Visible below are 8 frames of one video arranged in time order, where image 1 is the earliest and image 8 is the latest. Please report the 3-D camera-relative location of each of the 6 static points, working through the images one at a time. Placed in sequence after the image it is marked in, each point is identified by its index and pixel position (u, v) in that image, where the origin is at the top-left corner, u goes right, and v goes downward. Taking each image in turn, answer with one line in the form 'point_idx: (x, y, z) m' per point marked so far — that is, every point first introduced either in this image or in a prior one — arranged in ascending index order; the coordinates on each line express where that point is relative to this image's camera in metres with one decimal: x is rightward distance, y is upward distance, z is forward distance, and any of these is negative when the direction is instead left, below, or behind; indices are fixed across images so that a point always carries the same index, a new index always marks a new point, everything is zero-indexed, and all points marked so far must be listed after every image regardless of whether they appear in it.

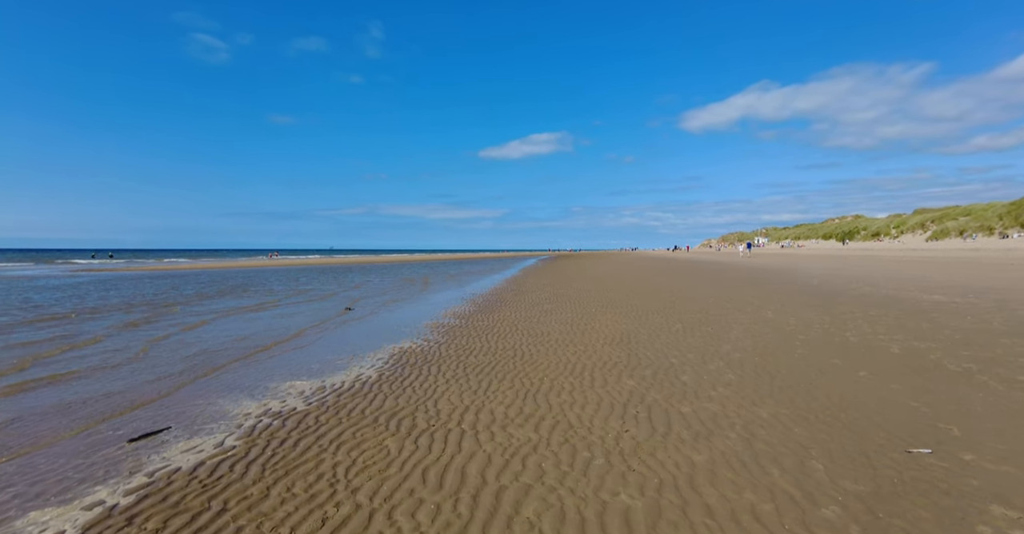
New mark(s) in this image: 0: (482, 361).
0: (-0.7, -2.2, +9.7) m
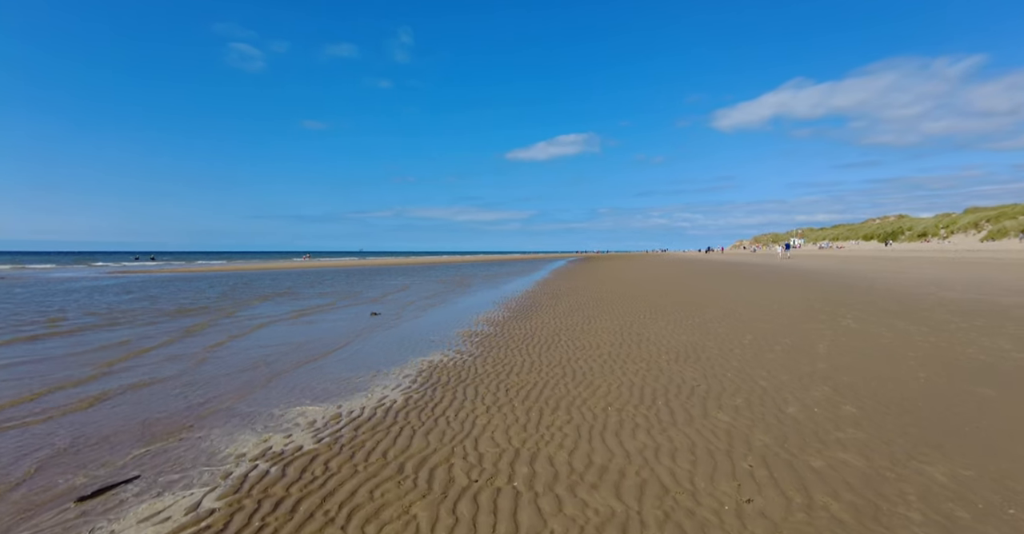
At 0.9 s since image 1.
0: (+0.3, -2.2, +8.2) m
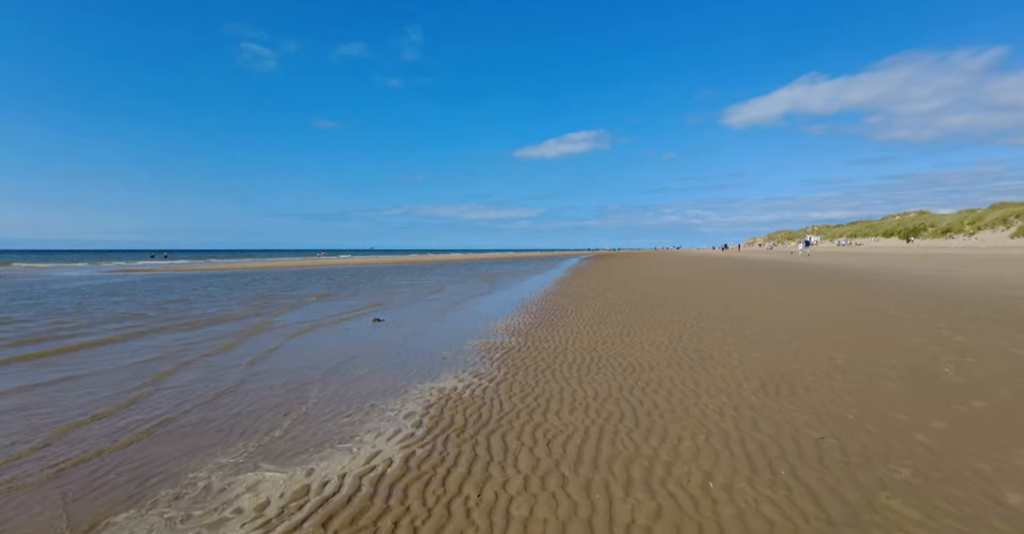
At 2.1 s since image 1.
0: (+0.8, -2.2, +6.0) m
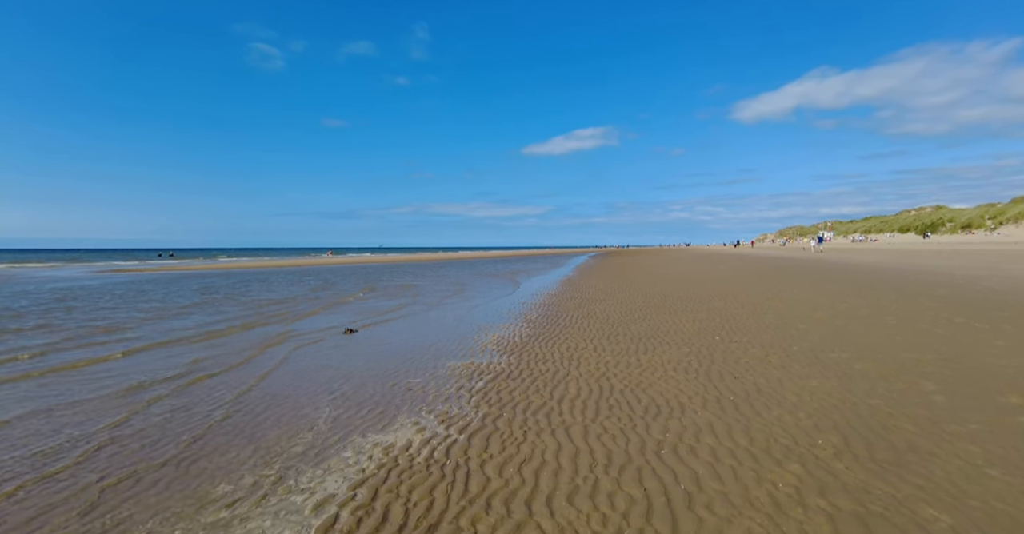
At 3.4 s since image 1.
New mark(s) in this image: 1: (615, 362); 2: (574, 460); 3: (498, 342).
0: (+0.5, -2.3, +3.8) m
1: (+2.4, -2.2, +9.8) m
2: (+0.7, -2.3, +5.0) m
3: (-0.4, -2.1, +12.1) m
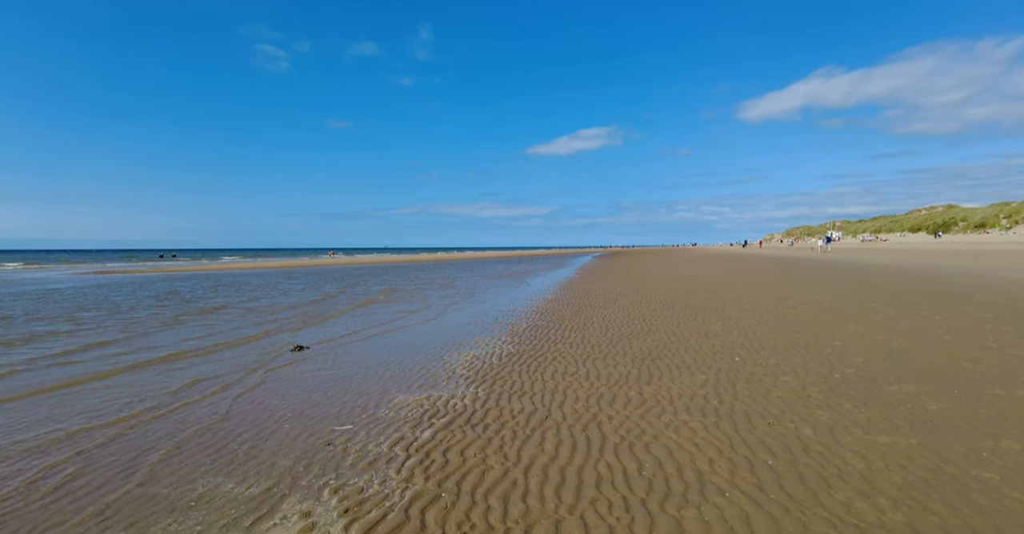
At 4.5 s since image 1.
0: (-0.1, -2.4, +1.8) m
1: (+1.8, -2.3, +7.8) m
2: (+0.1, -2.4, +2.9) m
3: (-0.9, -2.3, +10.1) m
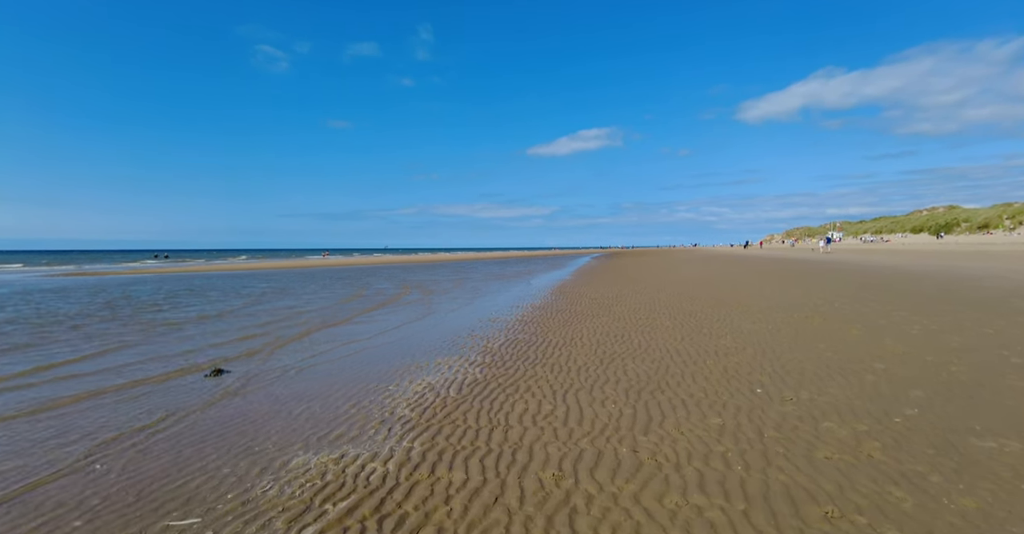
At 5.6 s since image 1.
0: (-0.8, -2.6, -0.3) m
1: (+1.1, -2.4, +5.7) m
2: (-0.6, -2.5, +0.9) m
3: (-1.6, -2.4, +8.0) m
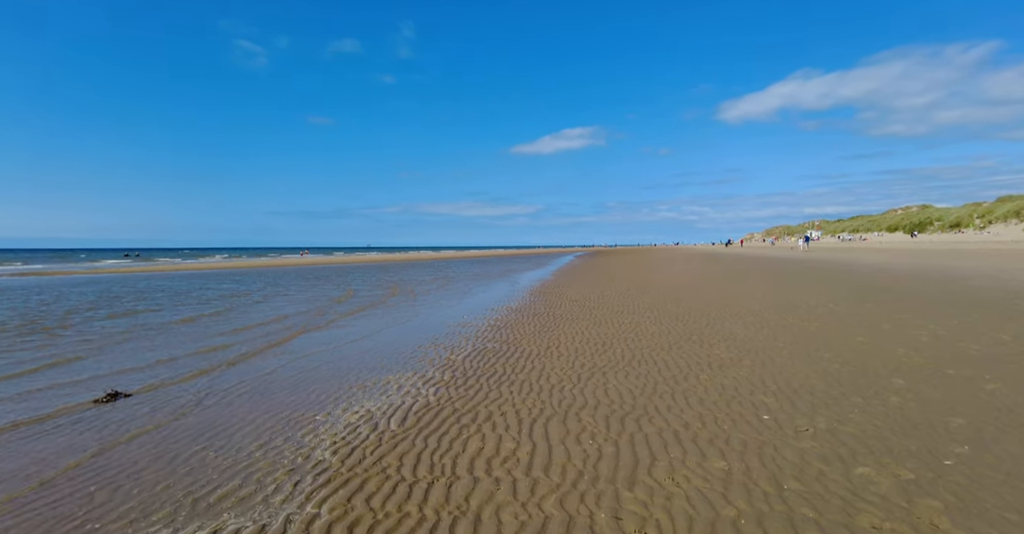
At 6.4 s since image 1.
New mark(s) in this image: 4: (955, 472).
0: (-1.2, -2.6, -1.8) m
1: (+0.5, -2.5, +4.2) m
2: (-1.0, -2.6, -0.7) m
3: (-2.3, -2.4, +6.5) m
4: (+4.9, -2.2, +4.8) m
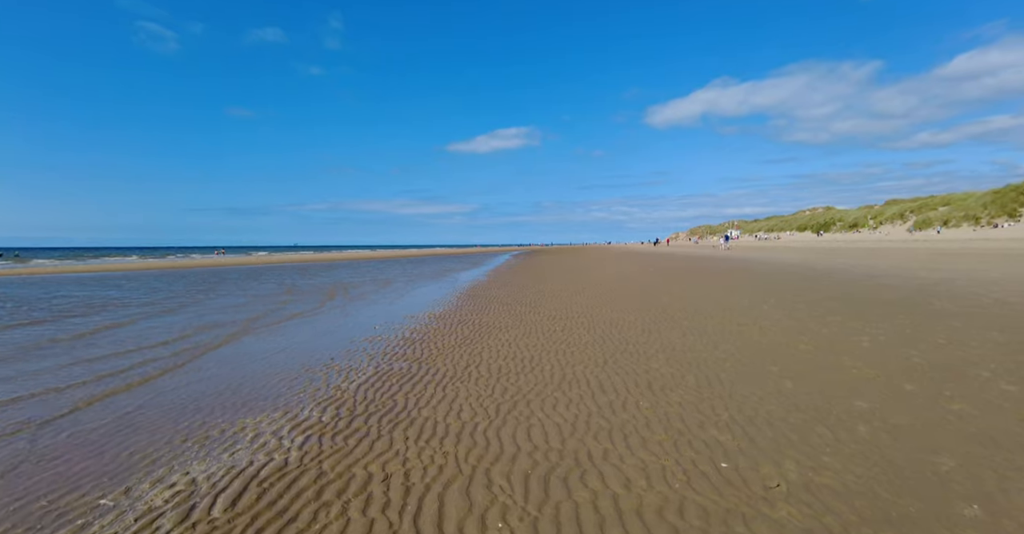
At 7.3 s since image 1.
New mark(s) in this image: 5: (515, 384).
0: (-1.3, -2.7, -3.8) m
1: (-0.5, -2.6, +2.4) m
2: (-1.3, -2.7, -2.7) m
3: (-3.6, -2.6, +4.2) m
4: (+3.8, -2.3, +3.6) m
5: (+0.1, -2.3, +8.2) m
